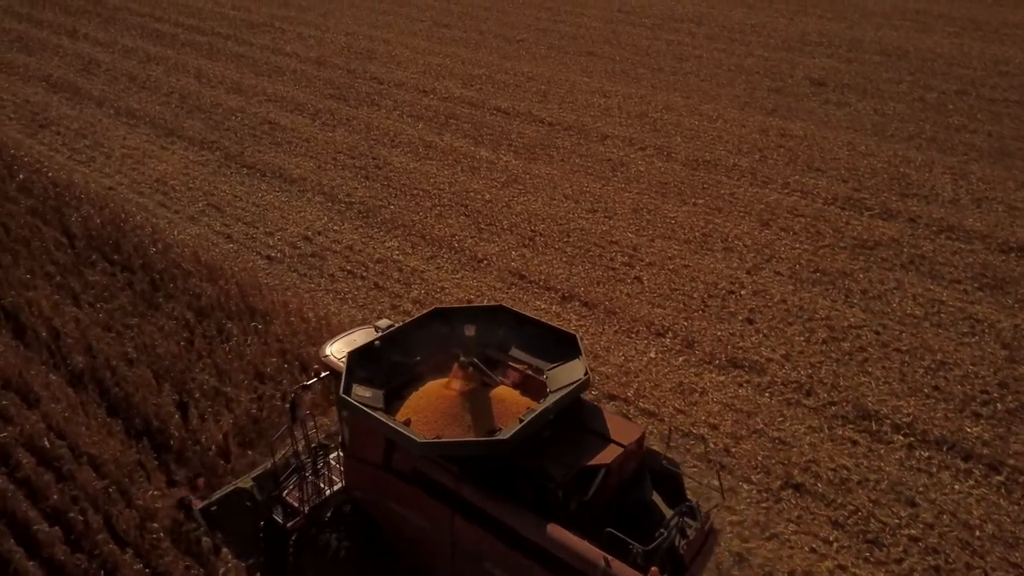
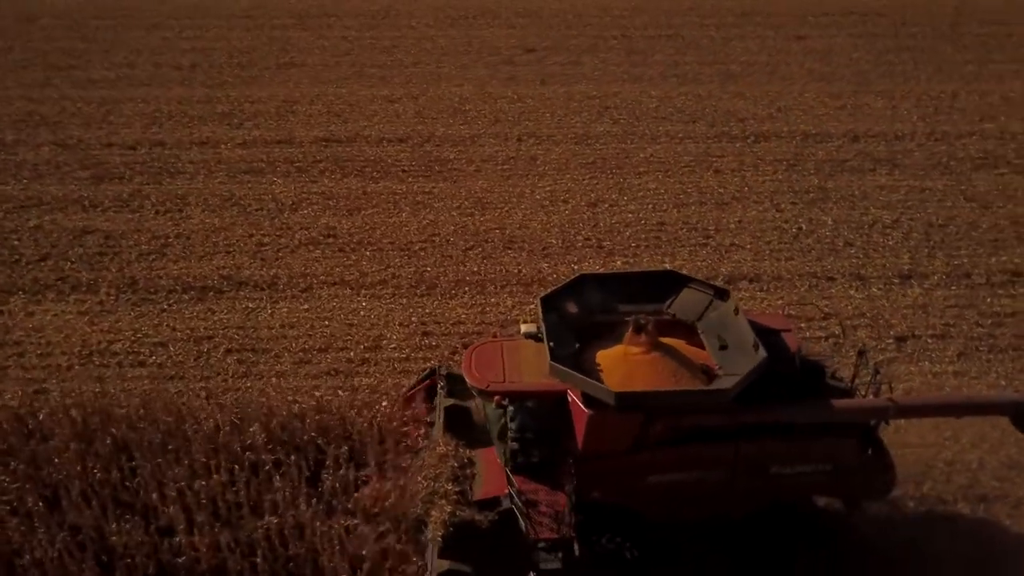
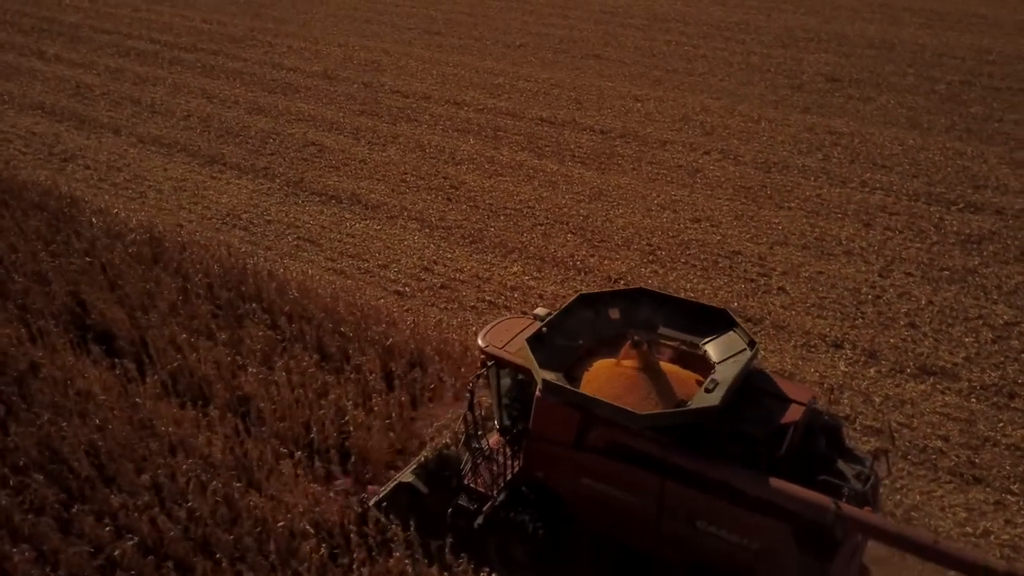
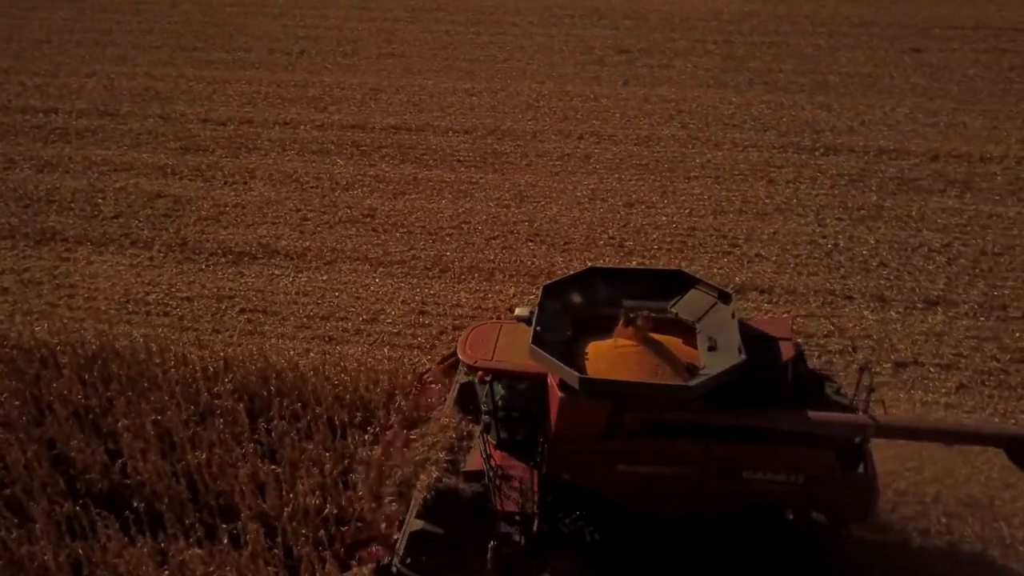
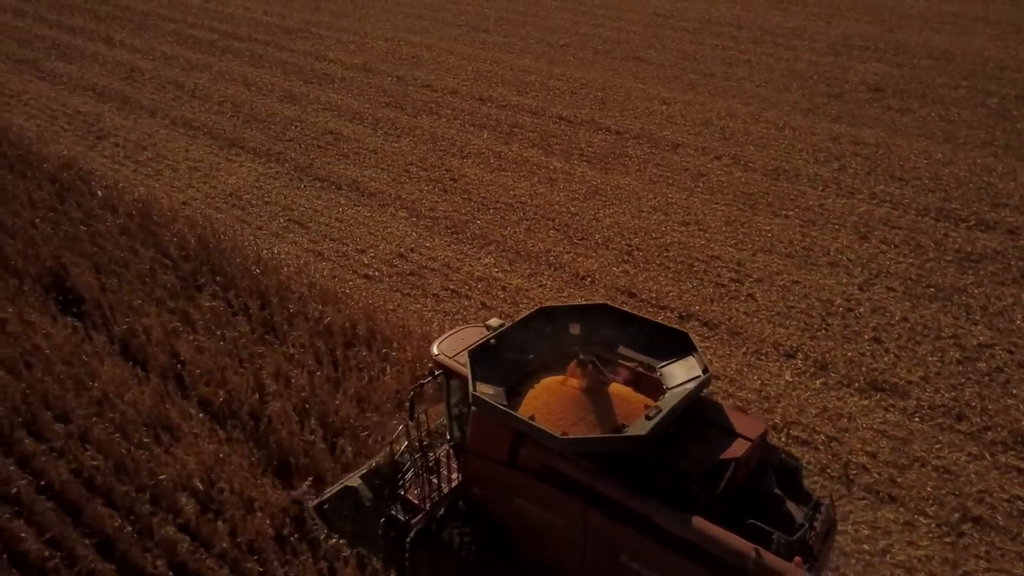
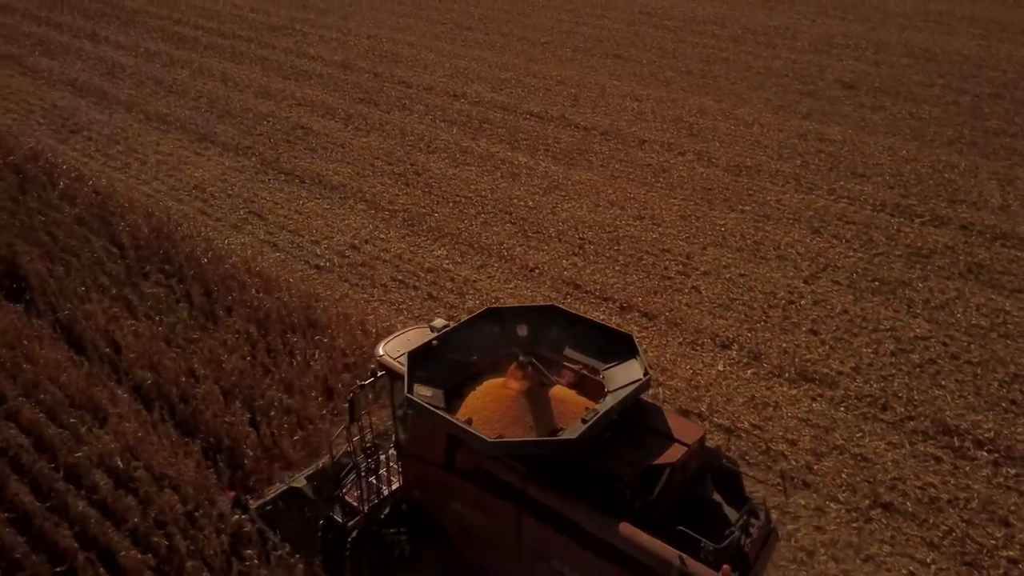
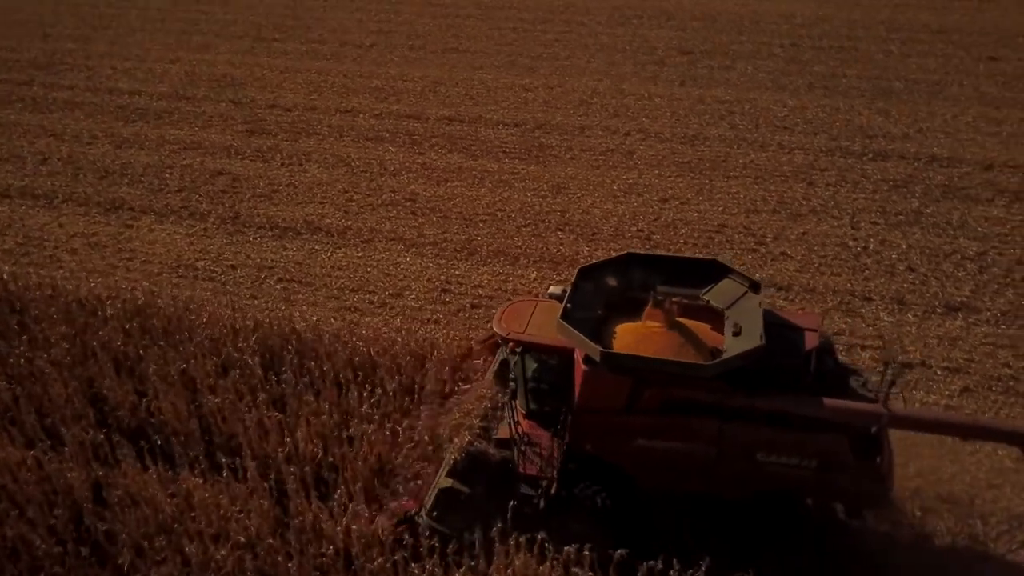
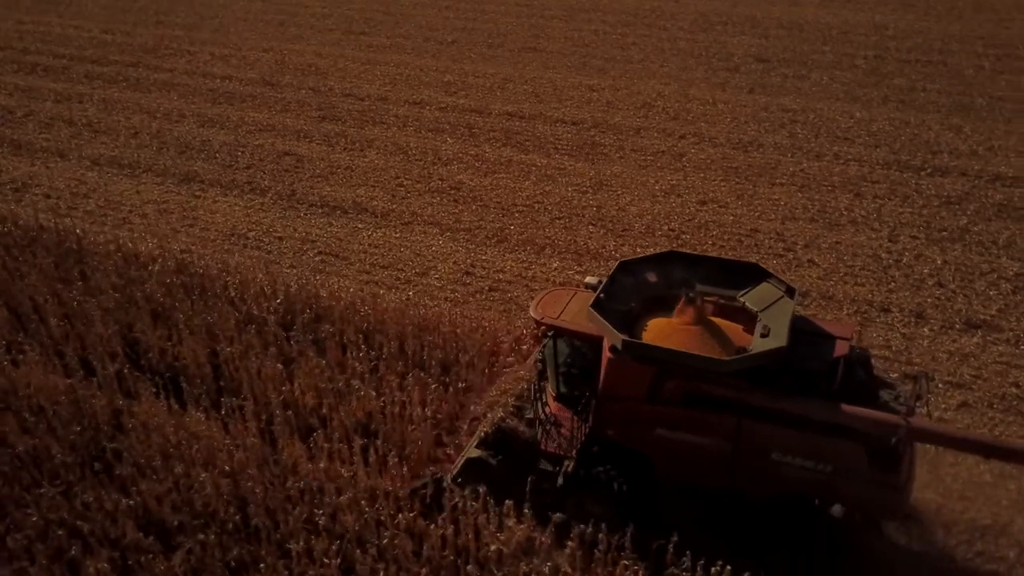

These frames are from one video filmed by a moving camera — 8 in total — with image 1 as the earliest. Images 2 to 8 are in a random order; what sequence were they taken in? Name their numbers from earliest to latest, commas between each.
6, 5, 3, 8, 7, 4, 2
